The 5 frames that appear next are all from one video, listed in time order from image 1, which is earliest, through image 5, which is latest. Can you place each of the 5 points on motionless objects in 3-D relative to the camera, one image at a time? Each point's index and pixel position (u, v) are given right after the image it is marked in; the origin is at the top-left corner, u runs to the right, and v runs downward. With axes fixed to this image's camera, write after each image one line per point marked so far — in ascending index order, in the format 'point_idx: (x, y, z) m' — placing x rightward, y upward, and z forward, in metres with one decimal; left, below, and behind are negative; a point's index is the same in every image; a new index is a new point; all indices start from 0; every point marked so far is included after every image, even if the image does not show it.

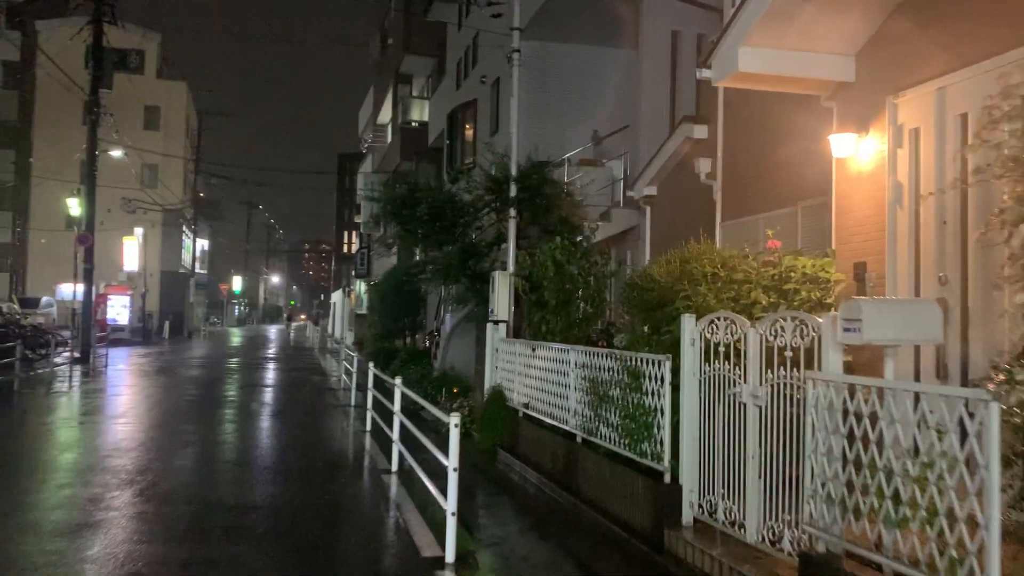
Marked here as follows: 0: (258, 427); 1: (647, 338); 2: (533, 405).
0: (-3.8, -2.1, +13.4) m
1: (+1.1, -0.4, +6.8) m
2: (+0.2, -1.3, +9.6) m
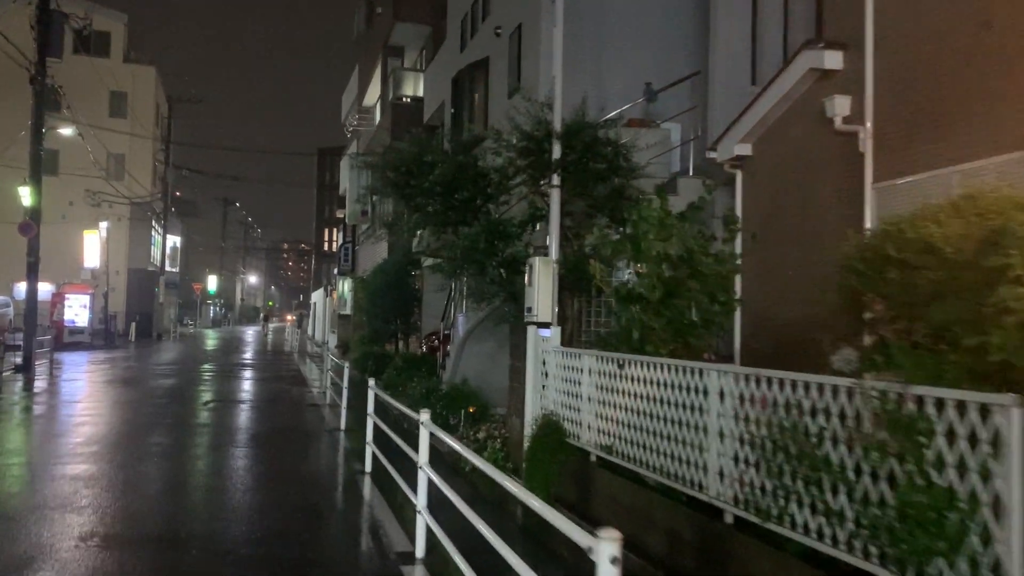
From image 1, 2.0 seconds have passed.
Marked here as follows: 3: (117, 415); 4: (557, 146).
0: (-3.3, -2.0, +10.1) m
1: (+1.7, -0.3, +3.7) m
2: (+0.8, -1.2, +6.5) m
3: (-6.8, -2.2, +15.1) m
4: (+0.5, +1.6, +9.7) m
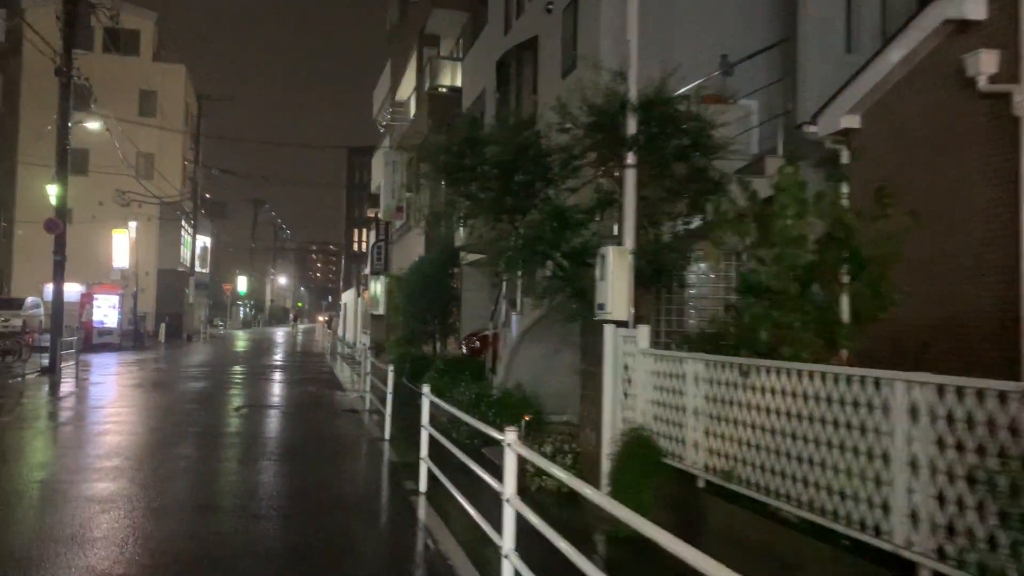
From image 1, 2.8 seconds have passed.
0: (-2.6, -2.0, +9.1) m
1: (+2.2, -0.2, +2.5) m
2: (+1.4, -1.1, +5.3) m
3: (-6.0, -2.2, +14.2) m
4: (+1.2, +1.7, +8.6) m
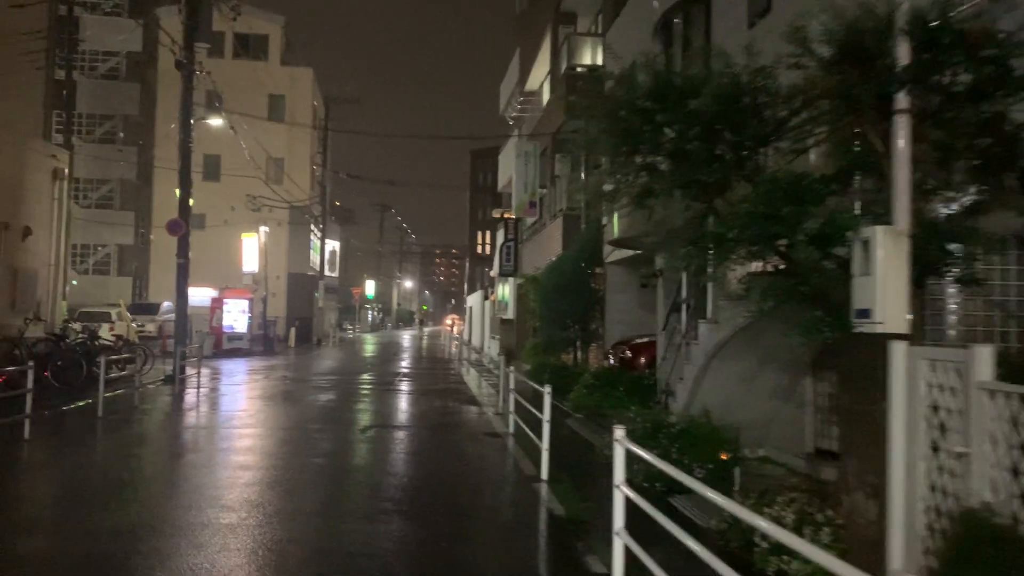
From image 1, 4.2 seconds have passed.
0: (-1.0, -2.0, +7.0) m
1: (+2.9, -0.2, -0.2) m
2: (+2.4, -1.1, +2.7) m
3: (-3.6, -2.2, +12.5) m
4: (+2.7, +1.7, +6.0) m
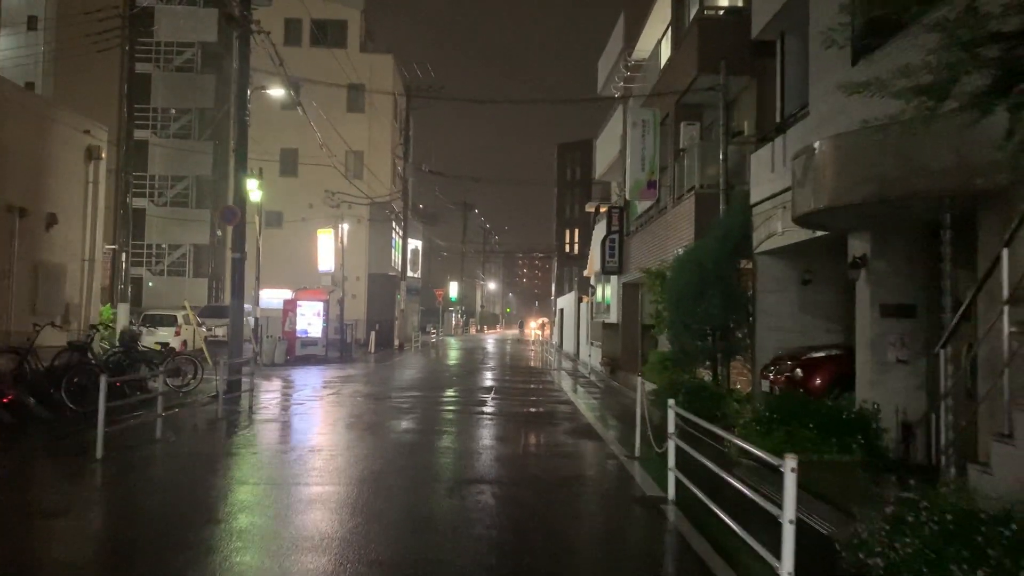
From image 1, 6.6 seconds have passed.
0: (0.0, -2.0, +3.2) m
1: (+3.2, -0.1, -4.3) m
2: (+3.0, -1.0, -1.3) m
3: (-2.1, -2.2, +9.0) m
4: (+3.6, +1.7, +1.9) m
